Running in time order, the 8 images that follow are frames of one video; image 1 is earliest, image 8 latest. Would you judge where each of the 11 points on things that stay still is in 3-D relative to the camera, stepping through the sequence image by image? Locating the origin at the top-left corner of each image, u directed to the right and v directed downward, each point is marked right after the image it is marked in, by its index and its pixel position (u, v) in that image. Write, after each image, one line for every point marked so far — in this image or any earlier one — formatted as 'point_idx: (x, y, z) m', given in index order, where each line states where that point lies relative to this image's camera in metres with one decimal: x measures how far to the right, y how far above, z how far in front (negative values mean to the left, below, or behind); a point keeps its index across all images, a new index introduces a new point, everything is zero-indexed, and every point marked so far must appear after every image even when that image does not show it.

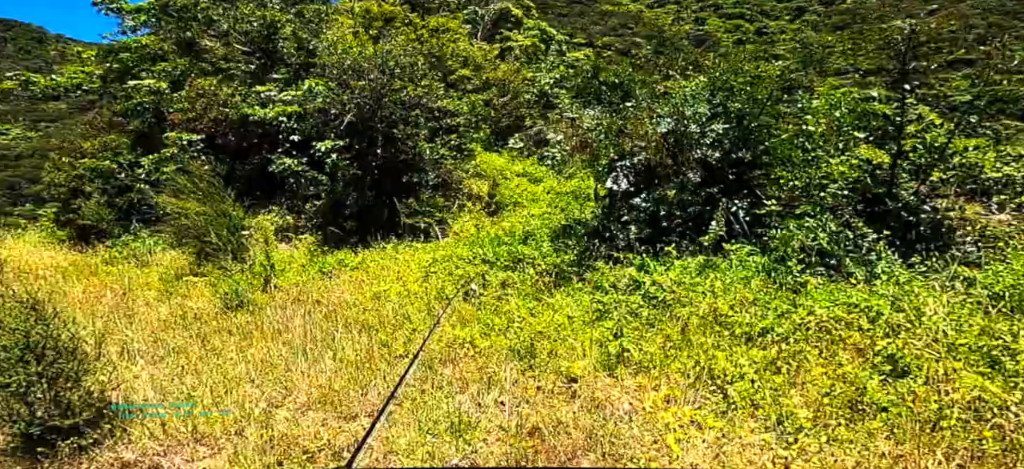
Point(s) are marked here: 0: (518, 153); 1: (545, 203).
0: (0.0, +1.7, +12.6) m
1: (+0.5, +0.5, +9.9) m
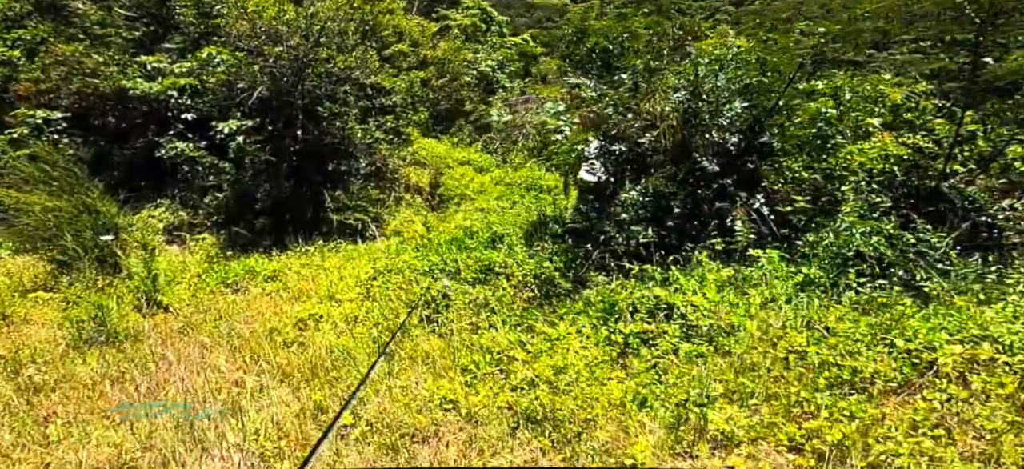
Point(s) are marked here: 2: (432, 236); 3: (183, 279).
0: (-1.1, +1.7, +11.1) m
1: (-0.3, +0.5, +8.5) m
2: (-0.9, 0.0, +6.4) m
3: (-3.4, -0.4, +6.2) m
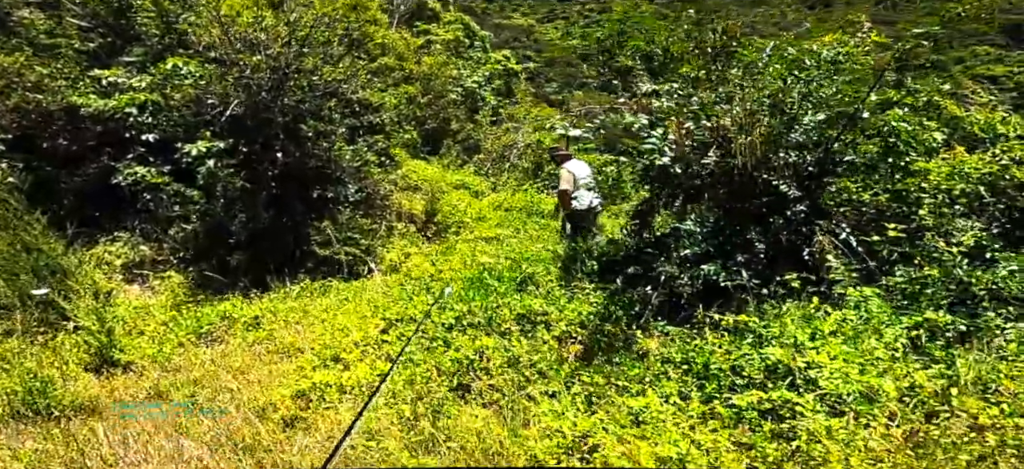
0: (-1.2, +1.2, +10.3) m
1: (-0.2, +0.1, +7.7) m
2: (-0.6, -0.4, +5.5) m
3: (-3.2, -0.8, +5.2) m
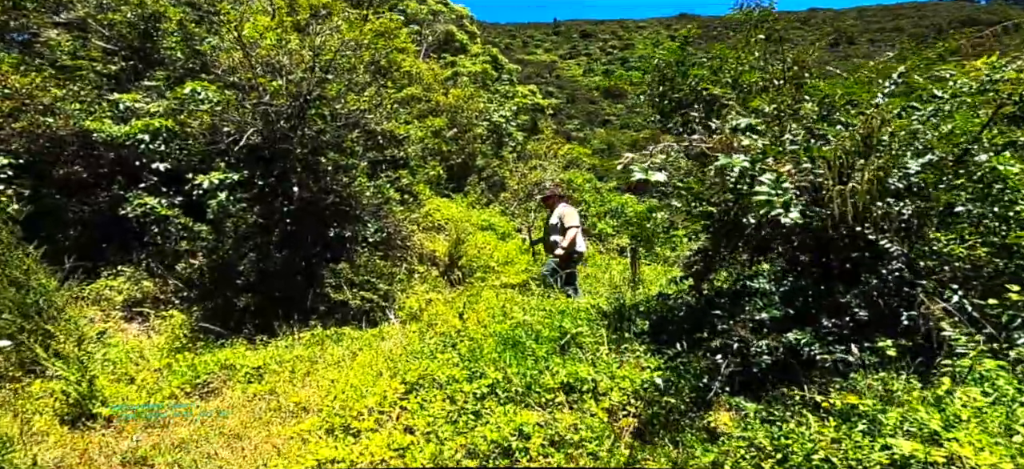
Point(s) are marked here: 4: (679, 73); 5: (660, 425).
0: (-0.7, +0.6, +9.8) m
1: (+0.2, -0.4, +7.1) m
2: (-0.4, -0.7, +4.9) m
3: (-2.9, -1.1, +4.7) m
4: (+1.4, +1.4, +5.2) m
5: (+0.8, -1.0, +3.2) m
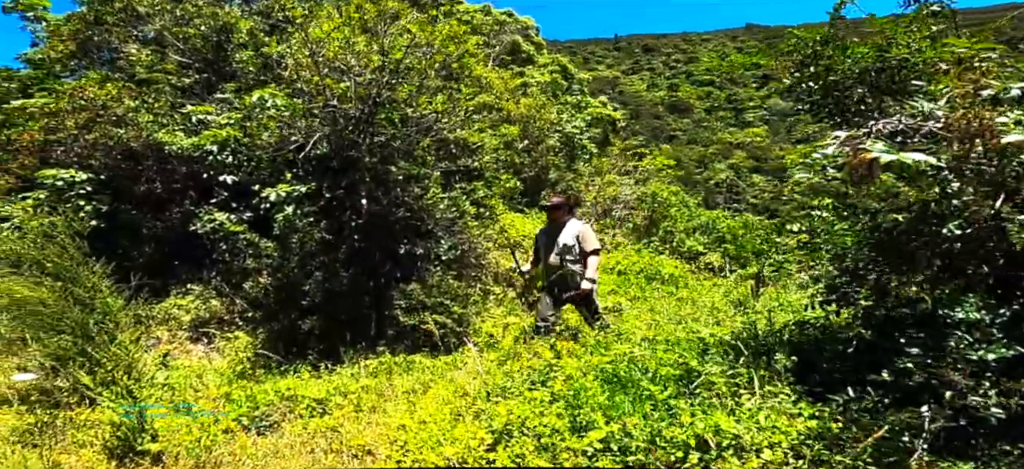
0: (+0.5, +0.3, +9.2) m
1: (+1.1, -0.6, +6.4) m
2: (+0.3, -0.9, +4.3) m
3: (-2.2, -1.2, +4.2) m
4: (+2.1, +1.3, +4.4) m
5: (+1.3, -1.1, +2.4) m
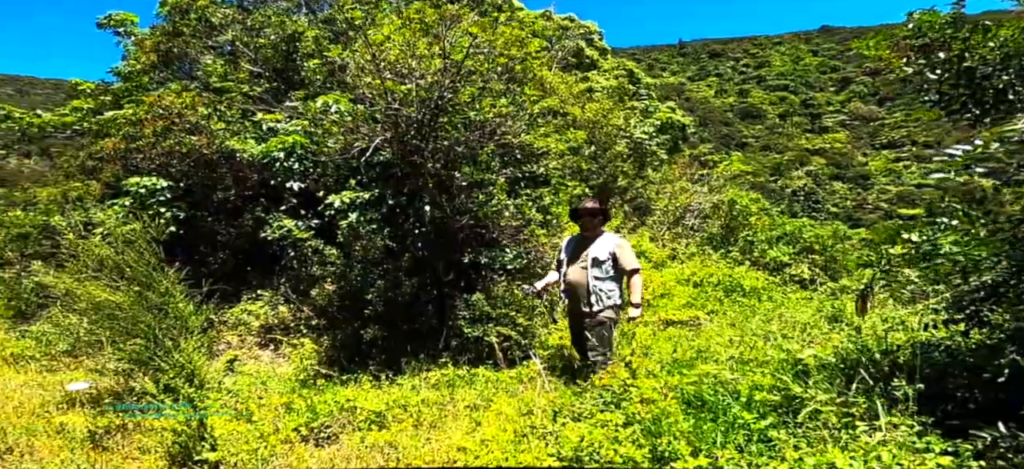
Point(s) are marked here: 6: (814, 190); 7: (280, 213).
0: (+1.5, +0.2, +8.8) m
1: (+1.8, -0.7, +5.9) m
2: (+0.8, -0.9, +3.9) m
3: (-1.7, -1.3, +4.1) m
4: (+2.6, +1.2, +3.9) m
5: (+1.6, -1.1, +2.0) m
6: (+7.4, +1.1, +14.7) m
7: (-2.6, +0.2, +6.6) m
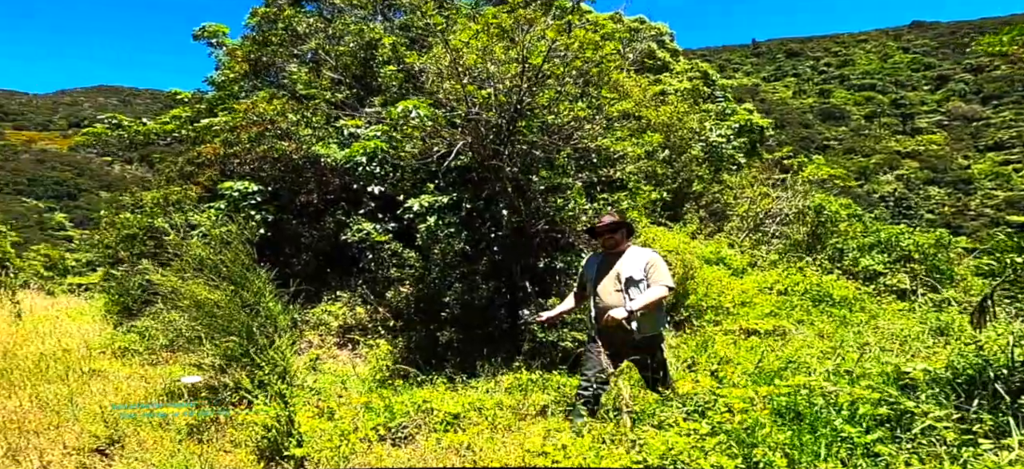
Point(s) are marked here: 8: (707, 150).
0: (+2.5, +0.1, +8.6) m
1: (+2.5, -0.7, +5.7) m
2: (+1.3, -0.9, +3.8) m
3: (-1.2, -1.3, +4.3) m
4: (+3.1, +1.2, +3.6) m
5: (+1.8, -1.2, +1.7) m
6: (+9.1, +0.9, +13.7) m
7: (-1.8, +0.2, +6.8) m
8: (+3.3, +1.4, +10.1) m
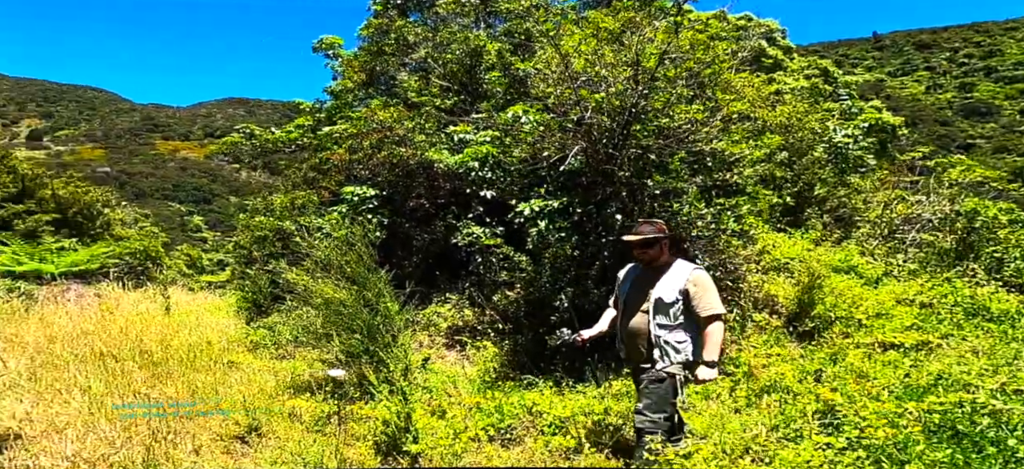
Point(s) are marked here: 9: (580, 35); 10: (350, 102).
0: (+3.9, 0.0, +8.0) m
1: (+3.5, -0.8, +5.1) m
2: (+2.0, -1.0, +3.4) m
3: (-0.4, -1.3, +4.3) m
4: (+3.8, +1.1, +3.0) m
5: (+2.2, -1.2, +1.4) m
6: (+11.3, +0.7, +12.0) m
7: (-0.5, +0.2, +7.0) m
8: (+5.0, +1.3, +9.4) m
9: (+0.6, +1.9, +5.6) m
10: (-2.5, +2.0, +9.3) m
